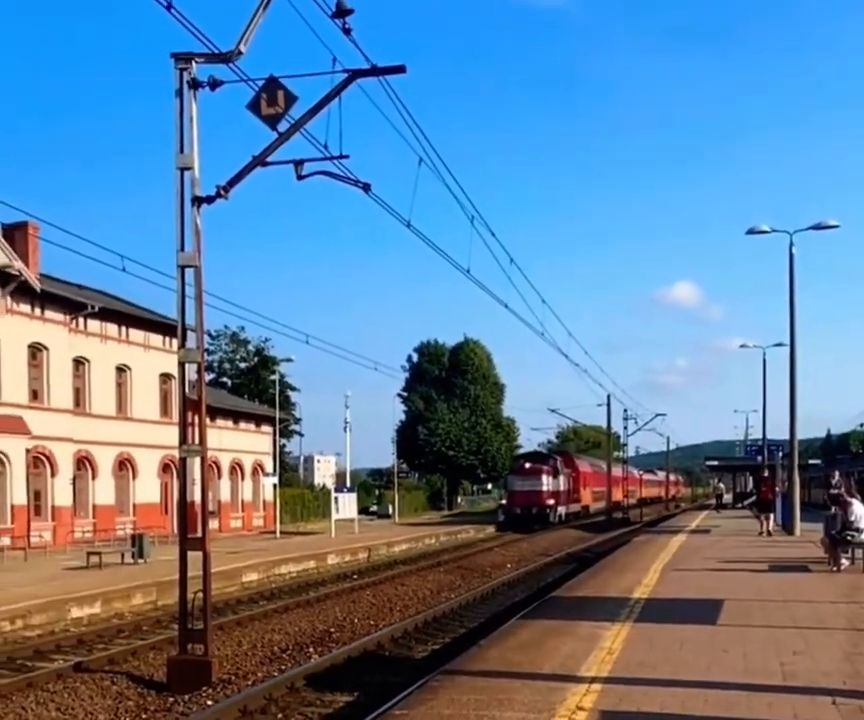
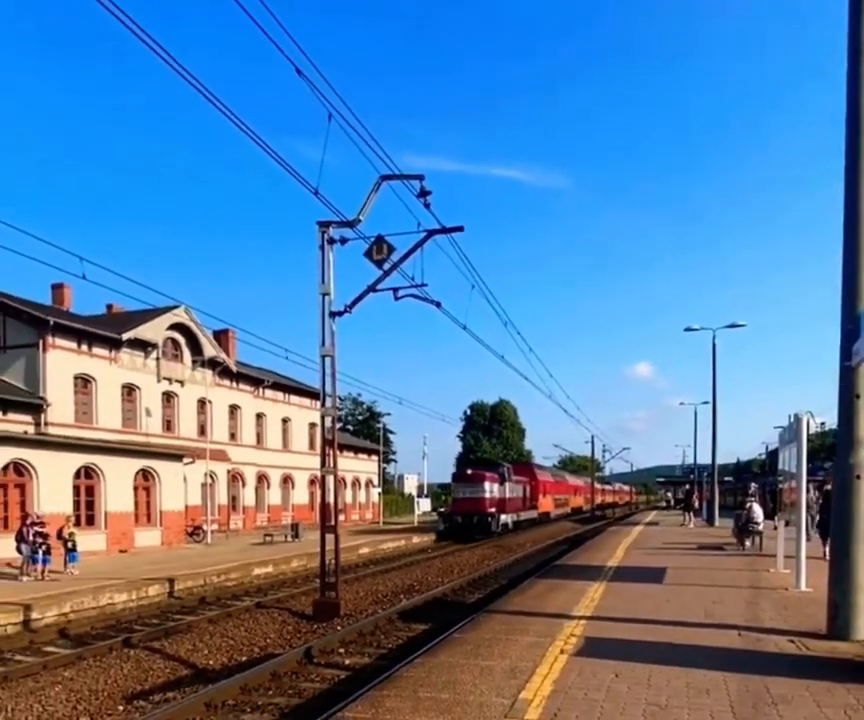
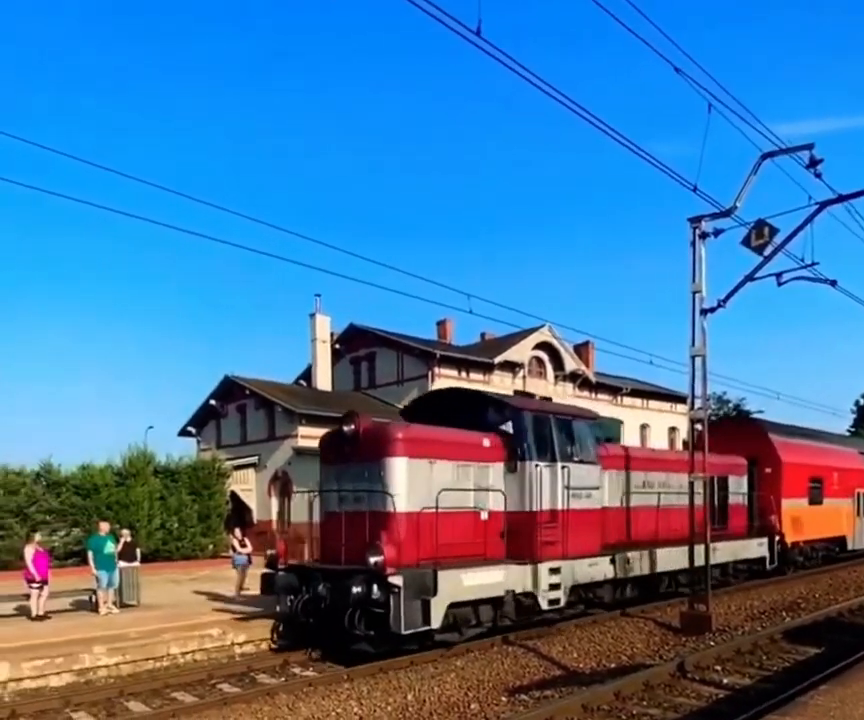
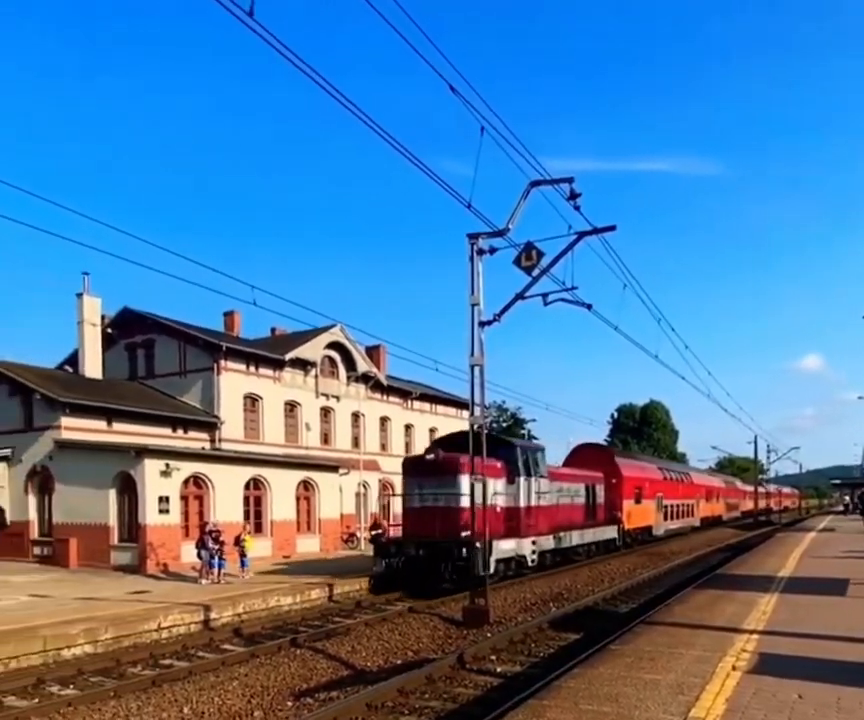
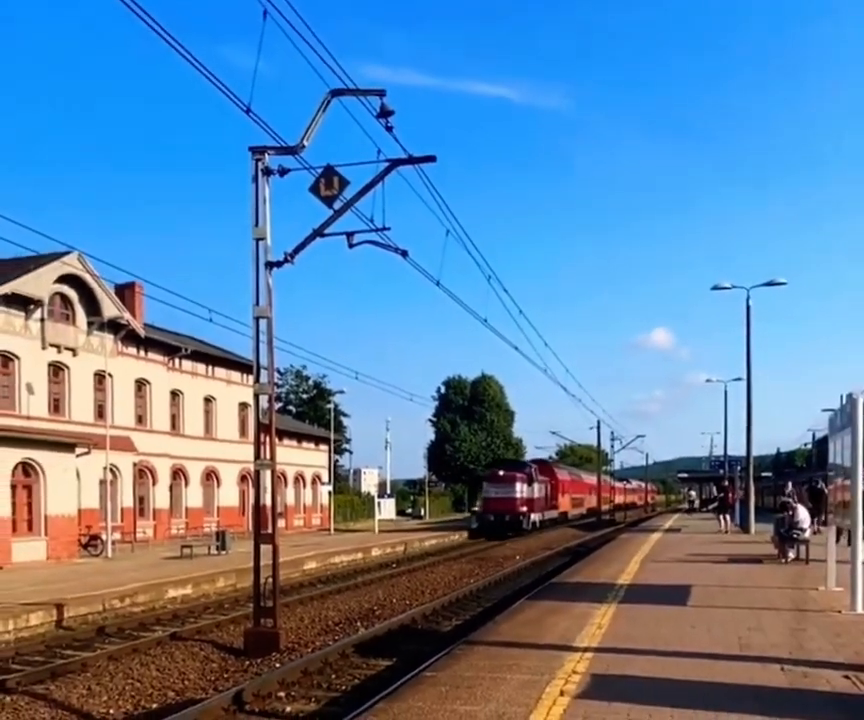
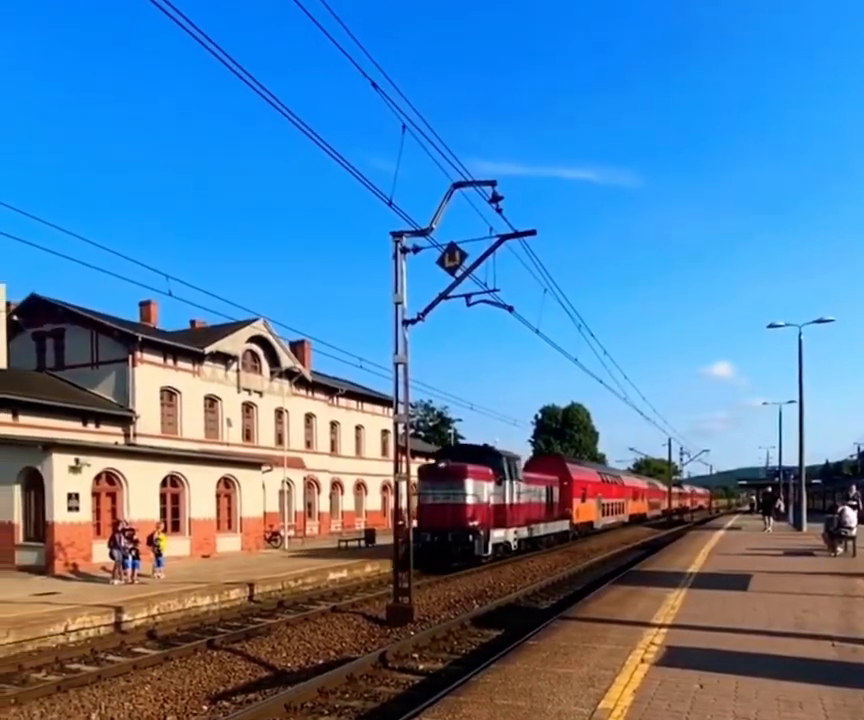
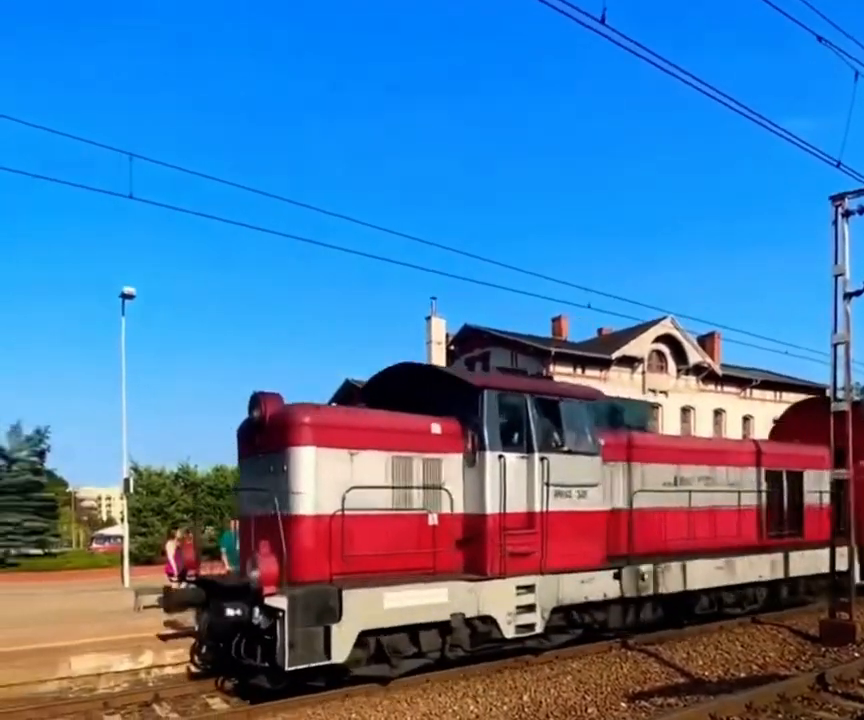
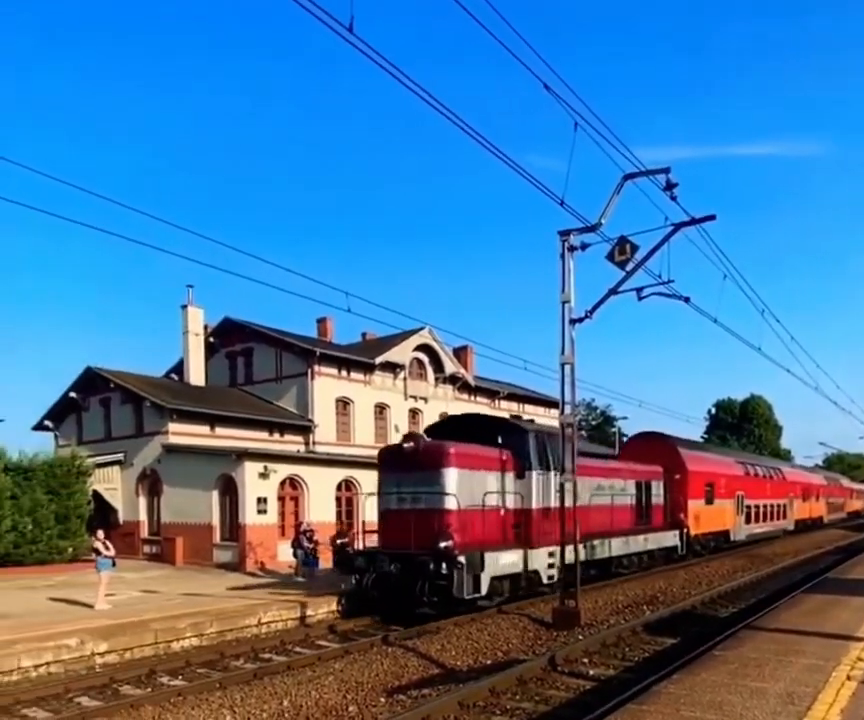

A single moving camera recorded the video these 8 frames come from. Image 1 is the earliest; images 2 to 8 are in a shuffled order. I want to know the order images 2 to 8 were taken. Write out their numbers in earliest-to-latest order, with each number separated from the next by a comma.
5, 2, 6, 4, 8, 3, 7
